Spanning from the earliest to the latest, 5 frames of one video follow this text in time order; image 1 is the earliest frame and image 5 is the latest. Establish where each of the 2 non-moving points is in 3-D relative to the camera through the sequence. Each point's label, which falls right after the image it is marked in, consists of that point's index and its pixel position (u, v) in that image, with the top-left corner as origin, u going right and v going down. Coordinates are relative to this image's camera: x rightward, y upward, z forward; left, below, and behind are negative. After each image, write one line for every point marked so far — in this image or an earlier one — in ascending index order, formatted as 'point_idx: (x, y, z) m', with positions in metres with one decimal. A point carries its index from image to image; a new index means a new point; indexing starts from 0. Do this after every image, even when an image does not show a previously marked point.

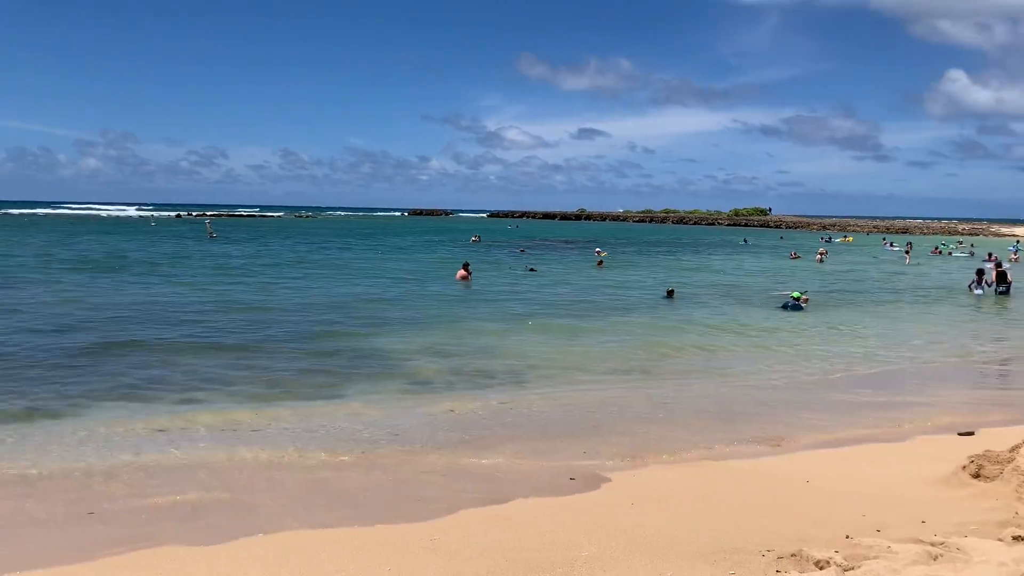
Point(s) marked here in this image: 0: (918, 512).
0: (+4.4, -2.4, +6.5) m
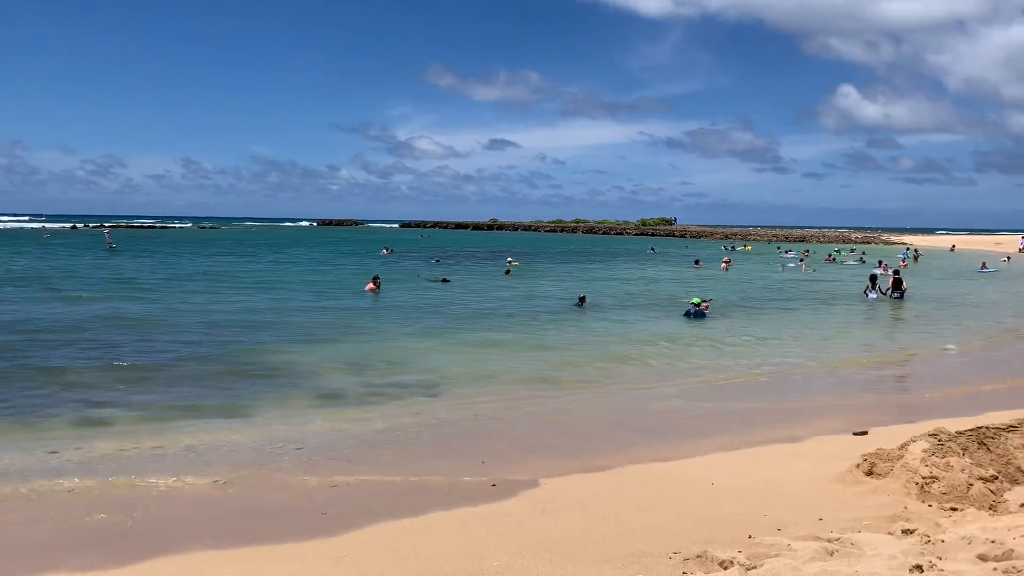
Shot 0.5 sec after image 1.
0: (+3.4, -2.5, +6.7) m
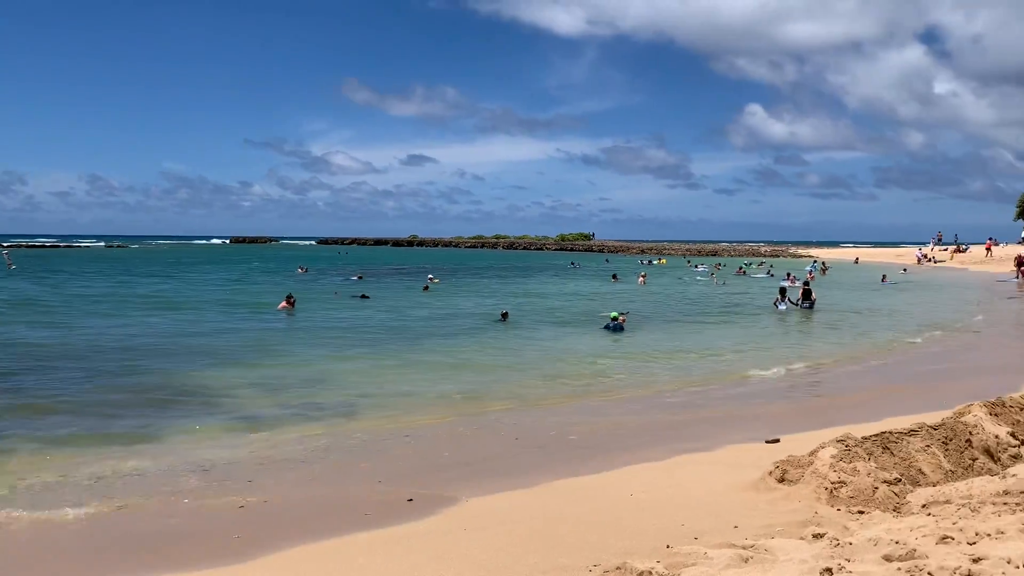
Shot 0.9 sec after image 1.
0: (+2.5, -2.6, +6.9) m
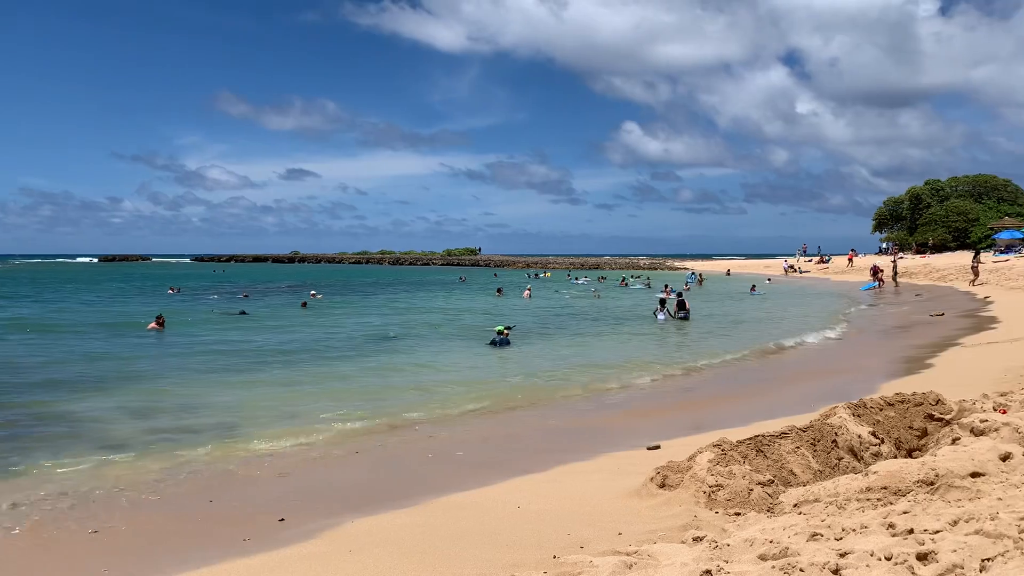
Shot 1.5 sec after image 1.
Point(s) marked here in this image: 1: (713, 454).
0: (+1.2, -2.8, +7.0) m
1: (+2.6, -2.1, +7.8) m
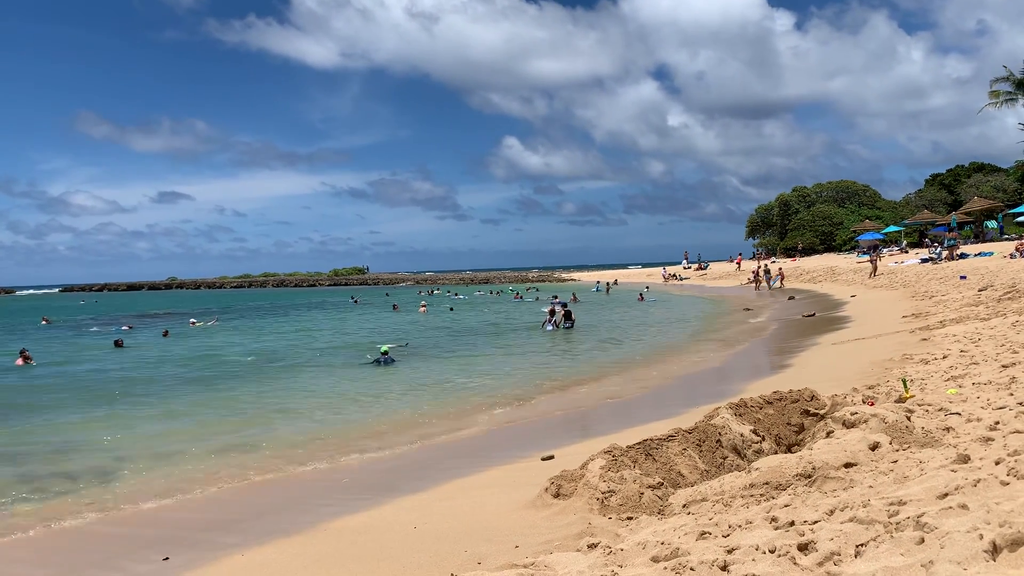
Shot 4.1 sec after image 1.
0: (0.0, -2.9, +7.1) m
1: (+1.3, -2.3, +8.0) m
